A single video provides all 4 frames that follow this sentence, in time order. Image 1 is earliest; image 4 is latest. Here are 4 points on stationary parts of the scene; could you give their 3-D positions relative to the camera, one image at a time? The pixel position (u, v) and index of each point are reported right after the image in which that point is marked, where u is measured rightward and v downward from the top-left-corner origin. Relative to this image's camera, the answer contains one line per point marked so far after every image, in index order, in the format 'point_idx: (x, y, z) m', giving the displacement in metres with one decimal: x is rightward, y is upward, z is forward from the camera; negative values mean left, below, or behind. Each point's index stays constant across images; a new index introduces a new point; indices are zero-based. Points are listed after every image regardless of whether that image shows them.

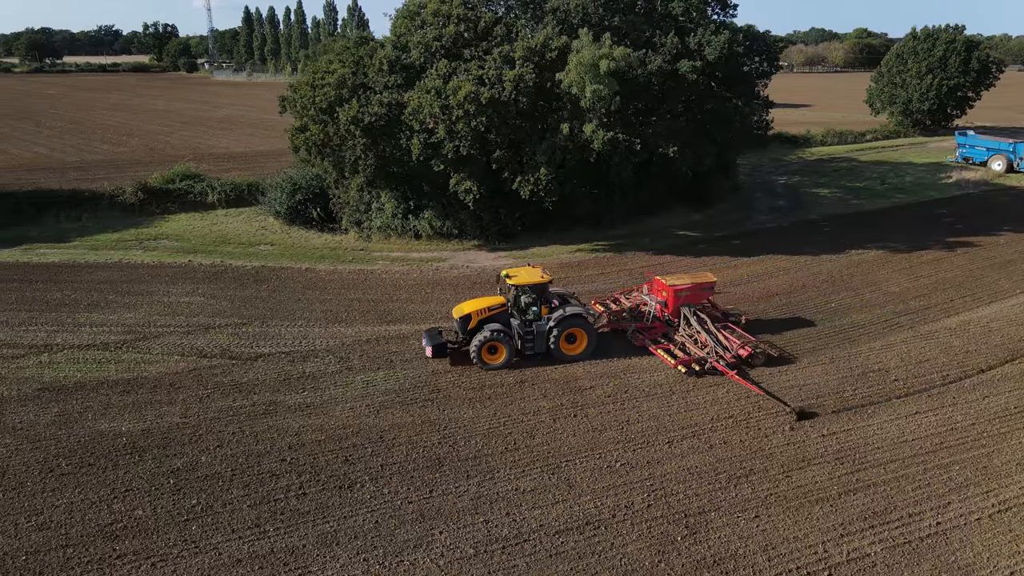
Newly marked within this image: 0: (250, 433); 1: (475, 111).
0: (-4.0, -2.2, +11.2) m
1: (-0.9, +4.3, +17.7) m
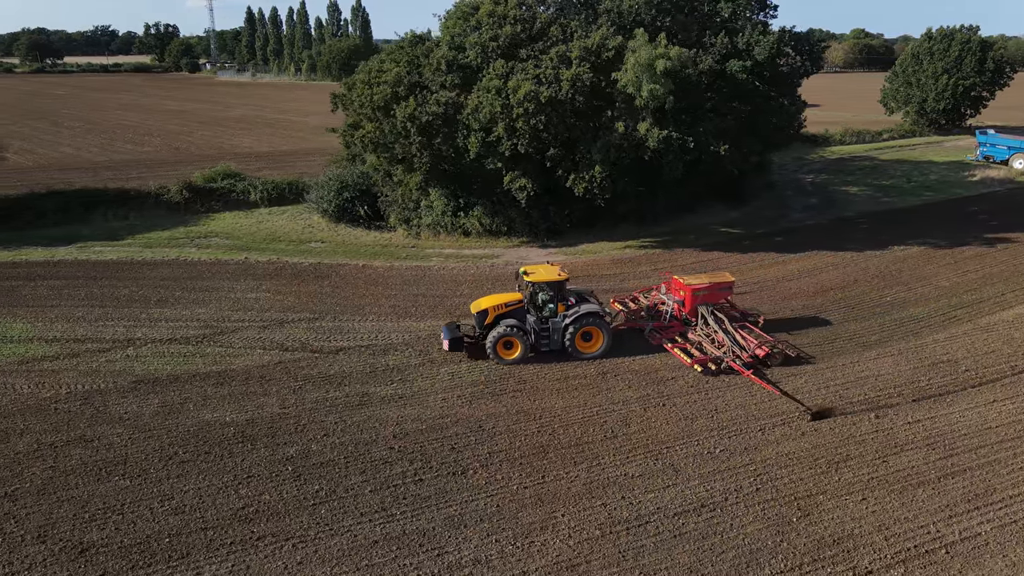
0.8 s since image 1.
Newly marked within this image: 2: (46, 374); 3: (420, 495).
0: (-2.5, -2.1, +11.5) m
1: (+0.5, +4.4, +18.0) m
2: (-8.3, -1.5, +13.1) m
3: (-1.2, -2.7, +9.6) m
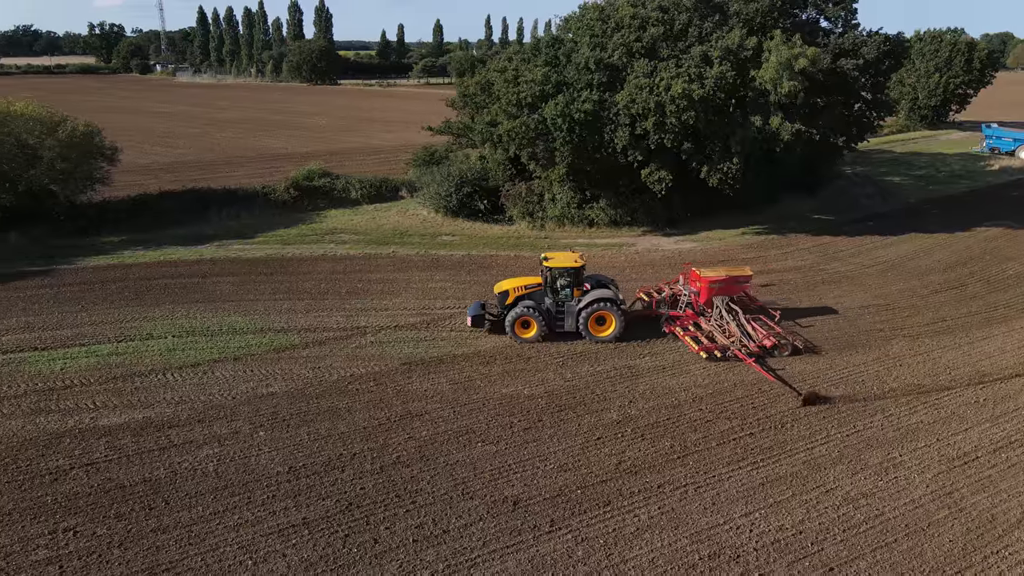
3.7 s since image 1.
0: (+2.2, -1.7, +12.6) m
1: (+4.5, +4.8, +19.3) m
2: (-3.7, -1.4, +13.7) m
3: (+3.7, -2.3, +10.8) m
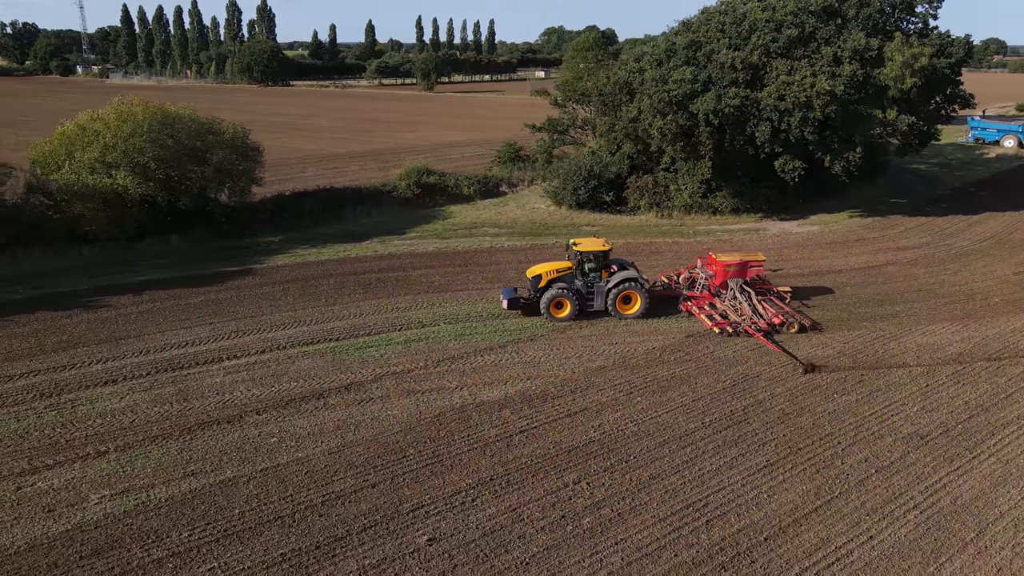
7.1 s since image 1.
0: (+7.8, -1.2, +14.3) m
1: (+9.2, +5.5, +21.3) m
2: (+1.8, -1.0, +14.8) m
3: (+9.5, -1.7, +12.7) m
